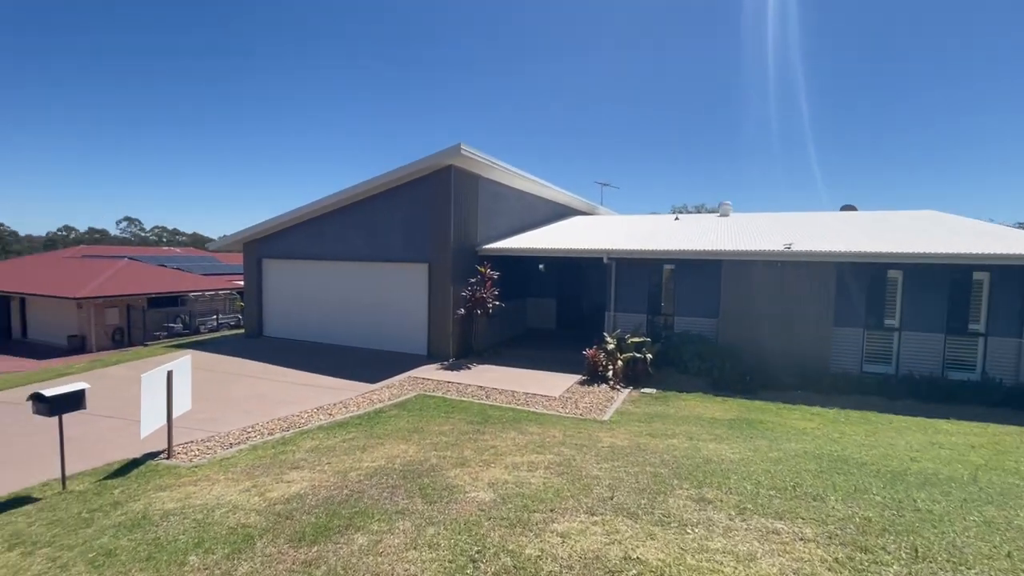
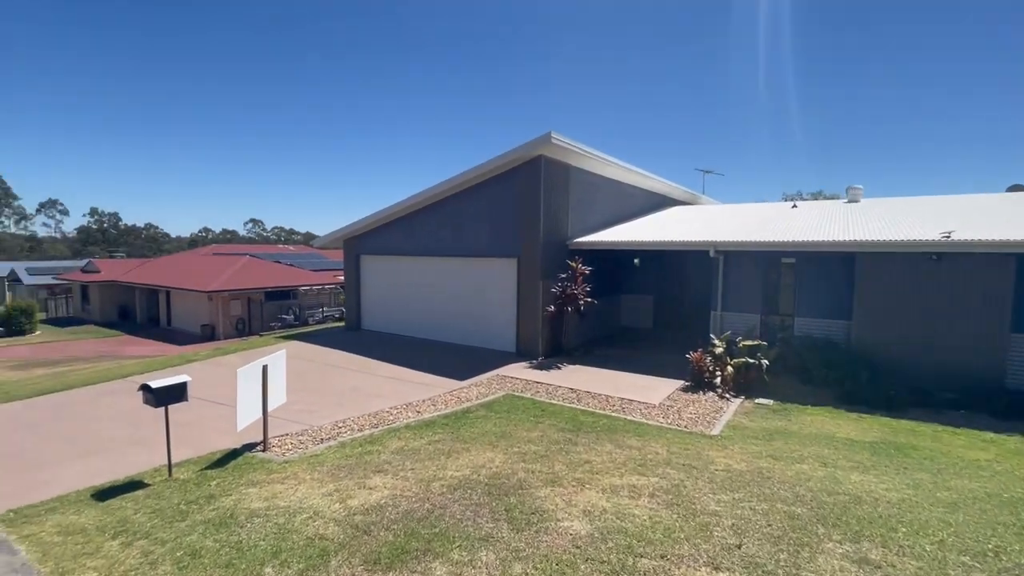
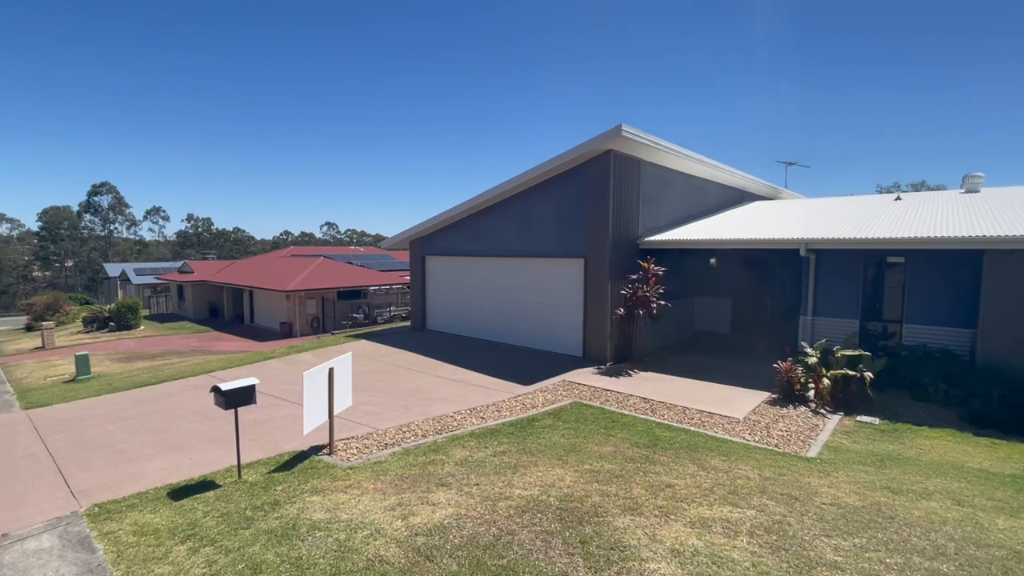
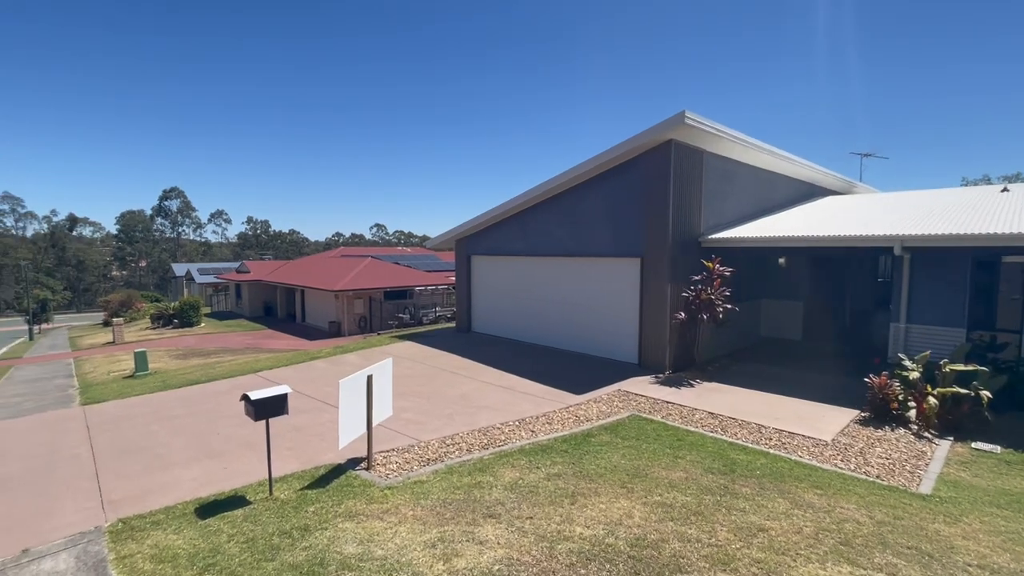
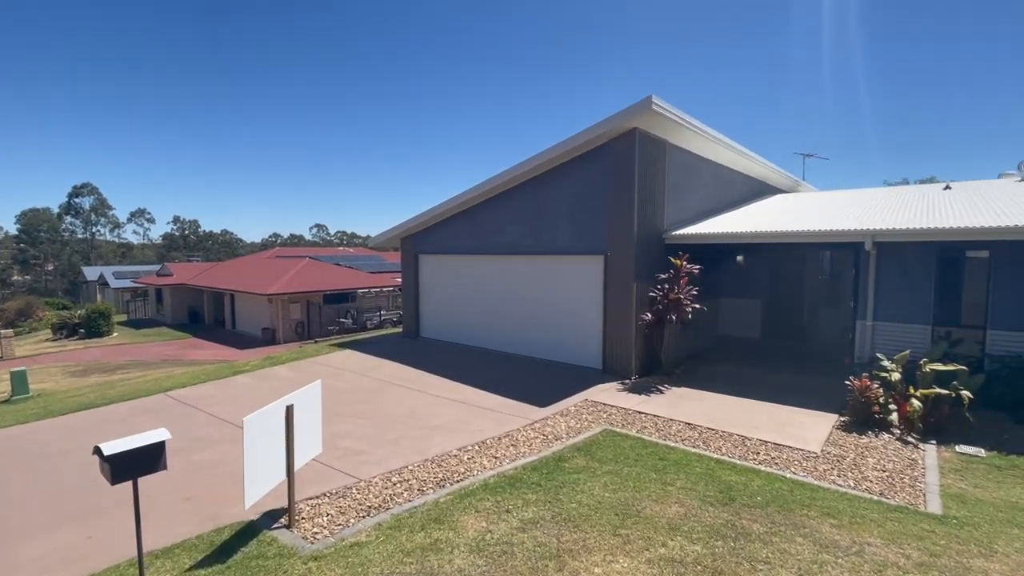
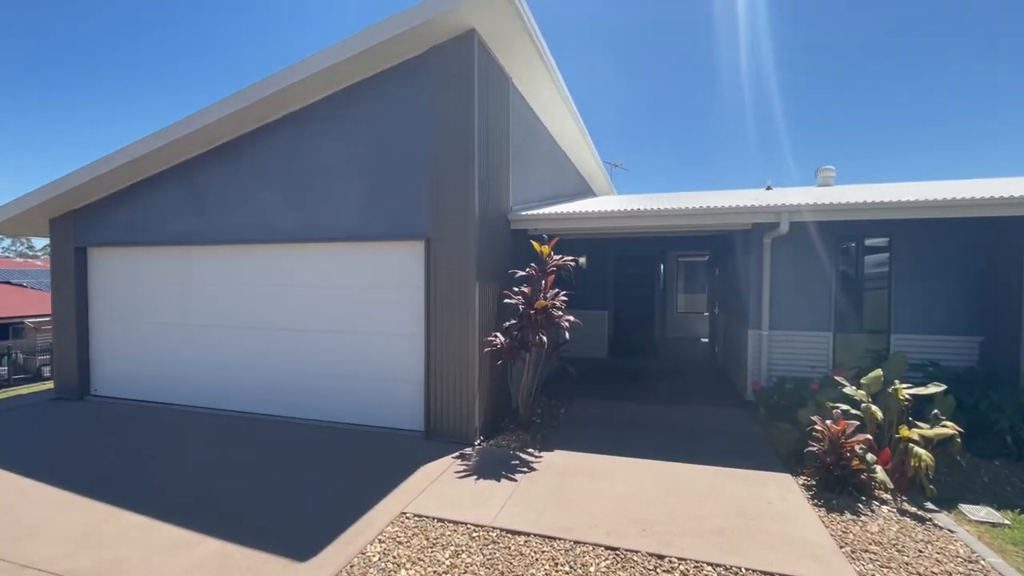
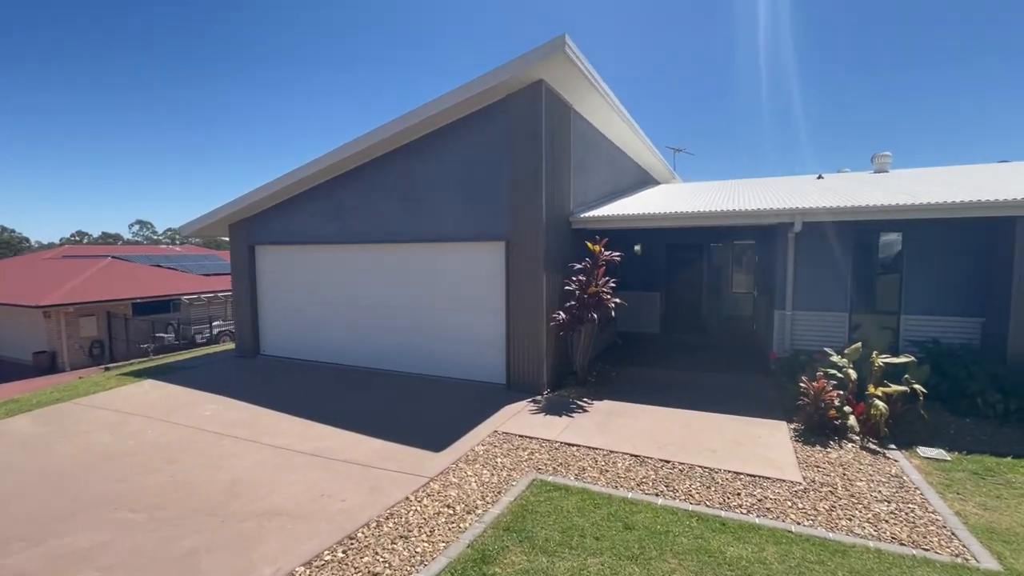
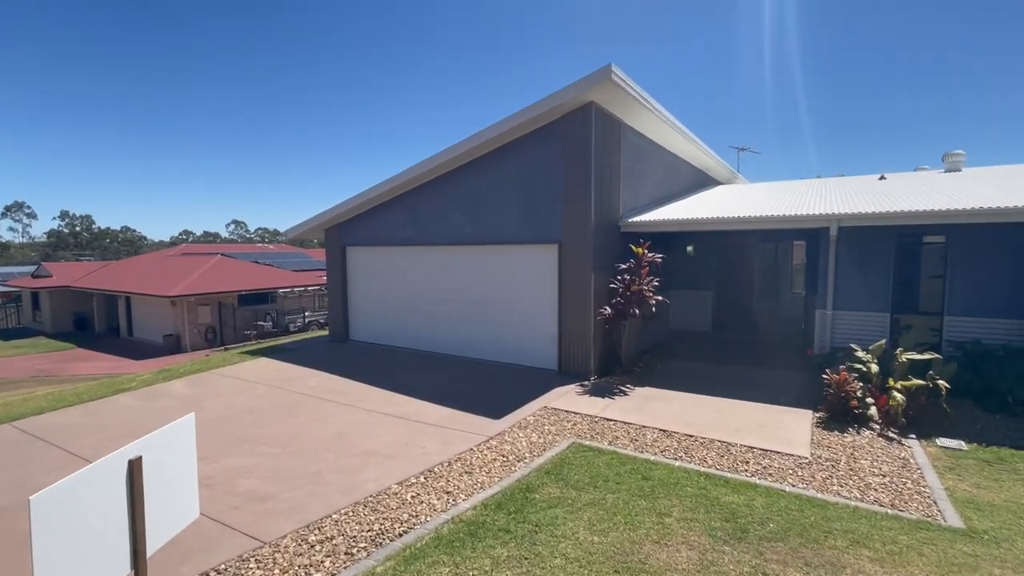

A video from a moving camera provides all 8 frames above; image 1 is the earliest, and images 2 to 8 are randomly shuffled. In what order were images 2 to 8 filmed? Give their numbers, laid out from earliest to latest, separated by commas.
2, 3, 4, 5, 8, 7, 6
